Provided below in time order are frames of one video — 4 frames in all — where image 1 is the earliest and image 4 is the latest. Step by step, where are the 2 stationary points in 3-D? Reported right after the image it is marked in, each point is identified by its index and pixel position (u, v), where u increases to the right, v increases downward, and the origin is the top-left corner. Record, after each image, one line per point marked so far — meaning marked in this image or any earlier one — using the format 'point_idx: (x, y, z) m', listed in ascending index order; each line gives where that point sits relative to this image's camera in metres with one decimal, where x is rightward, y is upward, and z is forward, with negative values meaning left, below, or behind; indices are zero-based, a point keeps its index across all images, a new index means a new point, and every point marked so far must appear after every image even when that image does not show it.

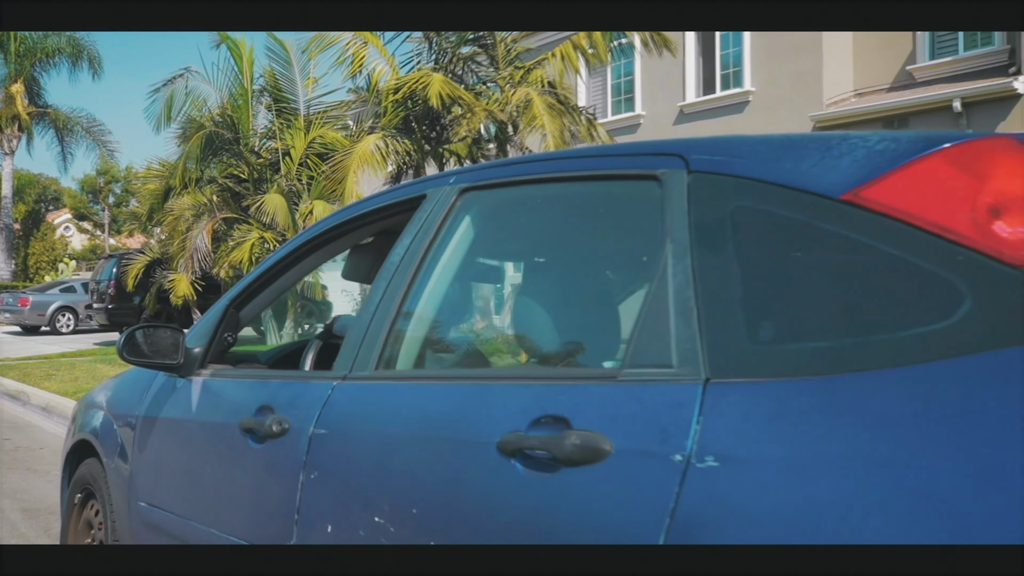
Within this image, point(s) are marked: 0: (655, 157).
0: (+0.3, +0.3, +1.8) m
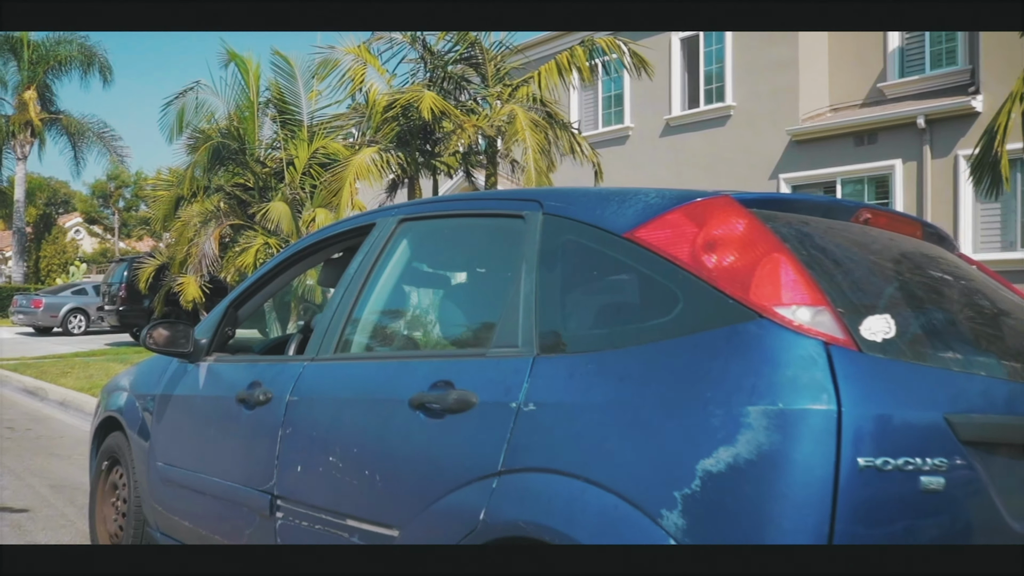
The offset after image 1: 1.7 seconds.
0: (0.0, +0.3, +2.6) m
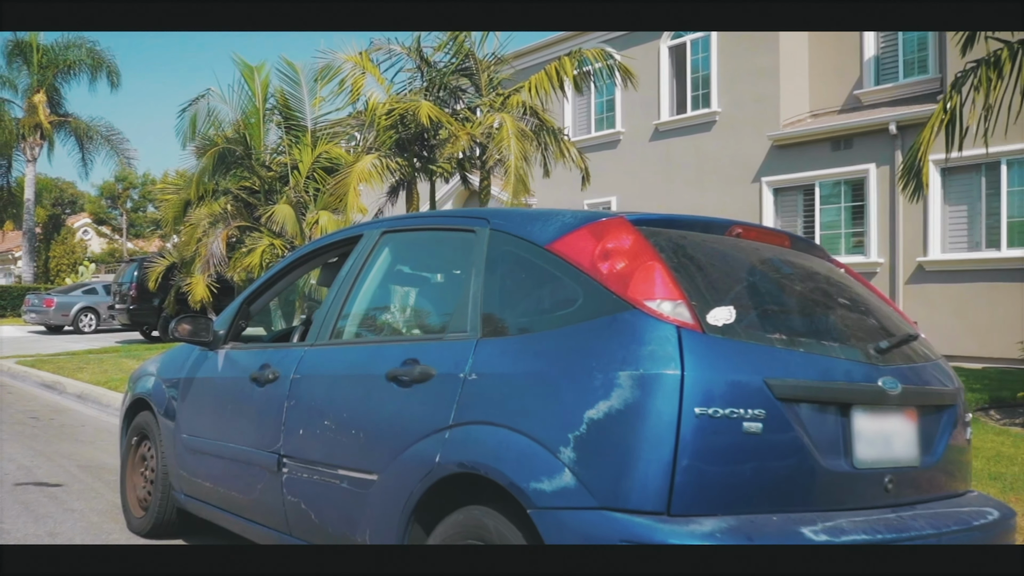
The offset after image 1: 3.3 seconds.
0: (-0.1, +0.3, +3.2) m
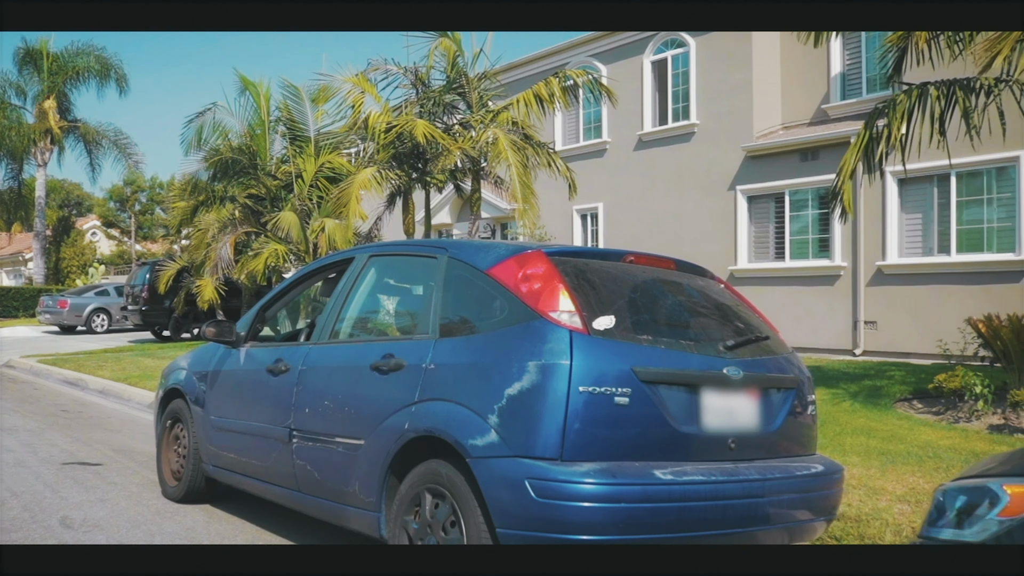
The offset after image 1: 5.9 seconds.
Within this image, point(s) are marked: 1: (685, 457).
0: (-0.4, +0.2, +4.3) m
1: (+0.7, -0.7, +3.6) m
